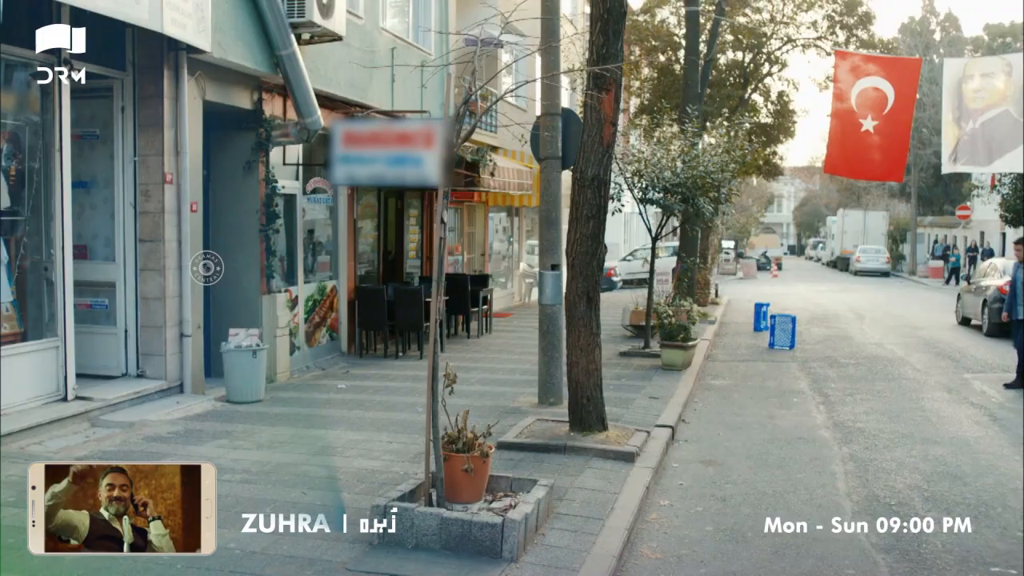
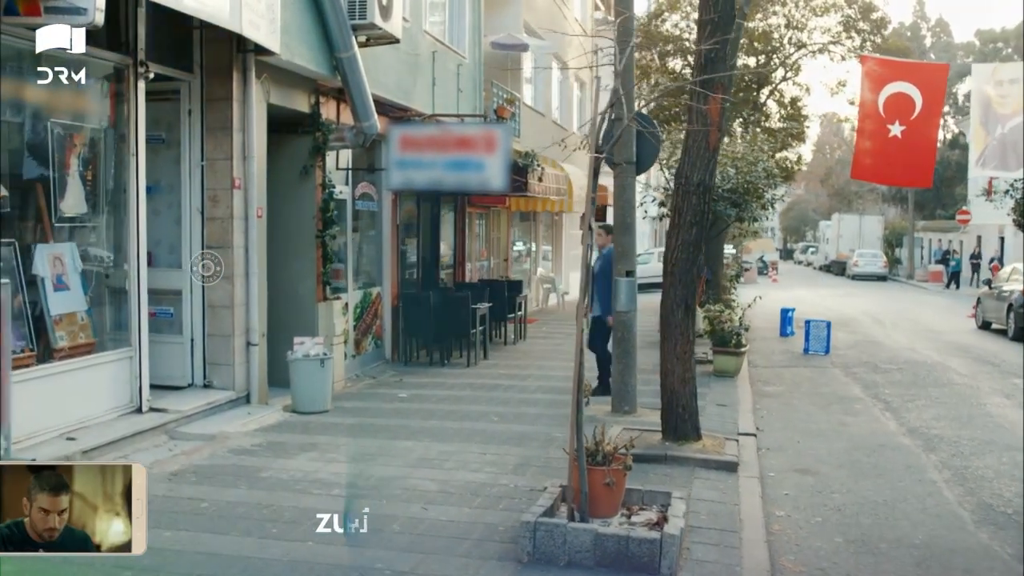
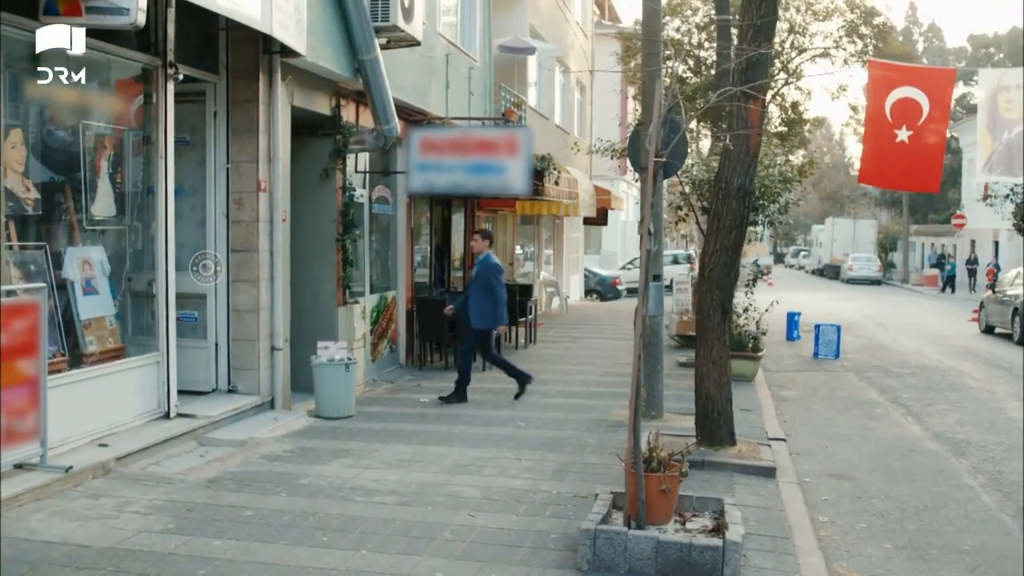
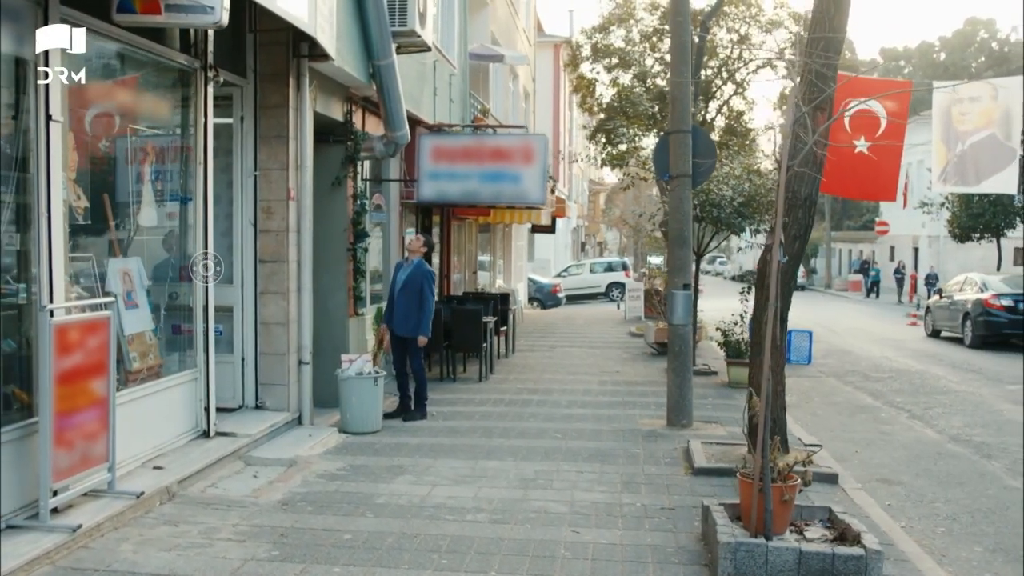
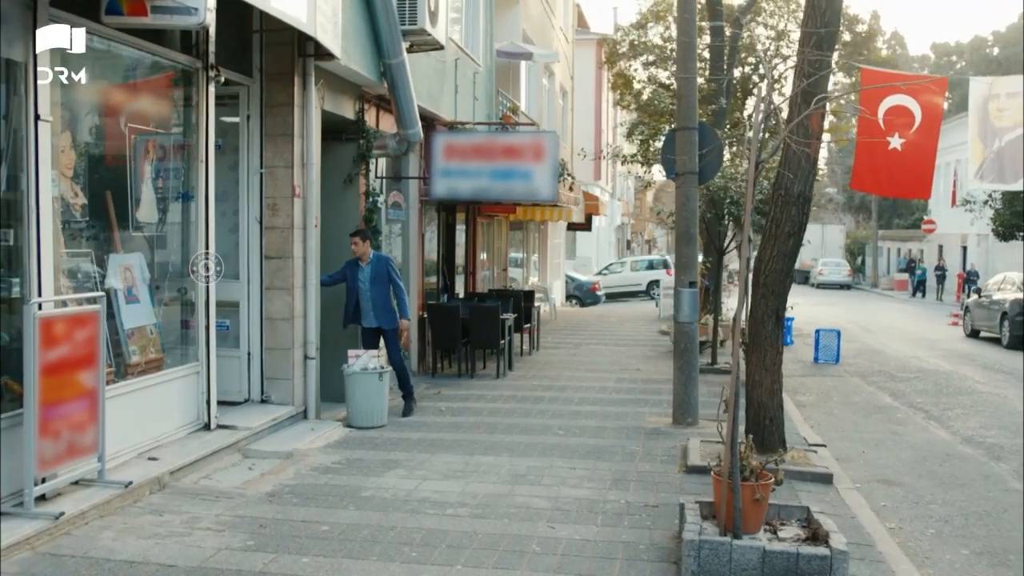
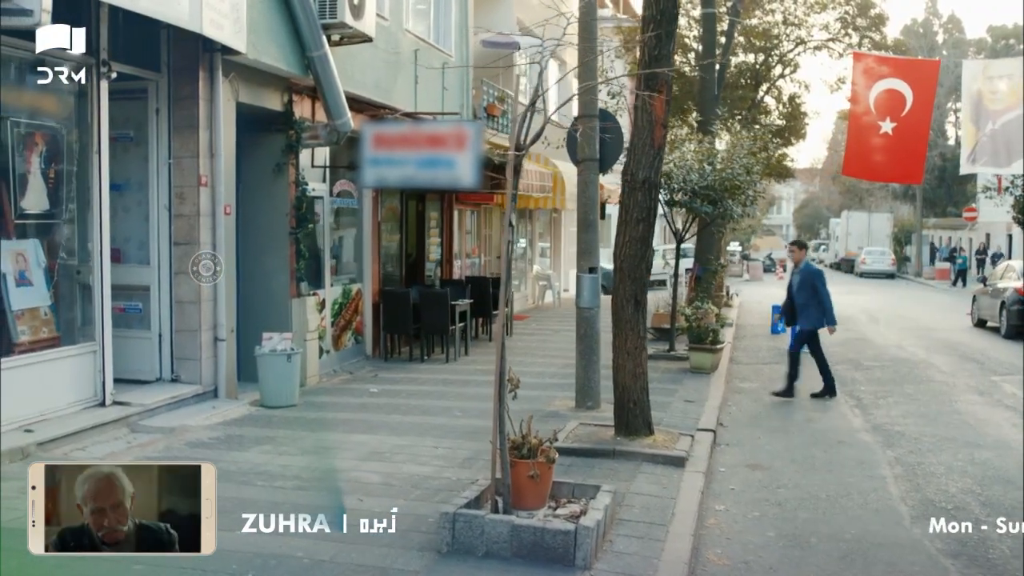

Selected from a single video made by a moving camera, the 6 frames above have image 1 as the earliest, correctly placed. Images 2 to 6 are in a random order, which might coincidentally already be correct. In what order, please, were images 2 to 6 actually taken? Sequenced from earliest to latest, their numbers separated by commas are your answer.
6, 2, 3, 5, 4
